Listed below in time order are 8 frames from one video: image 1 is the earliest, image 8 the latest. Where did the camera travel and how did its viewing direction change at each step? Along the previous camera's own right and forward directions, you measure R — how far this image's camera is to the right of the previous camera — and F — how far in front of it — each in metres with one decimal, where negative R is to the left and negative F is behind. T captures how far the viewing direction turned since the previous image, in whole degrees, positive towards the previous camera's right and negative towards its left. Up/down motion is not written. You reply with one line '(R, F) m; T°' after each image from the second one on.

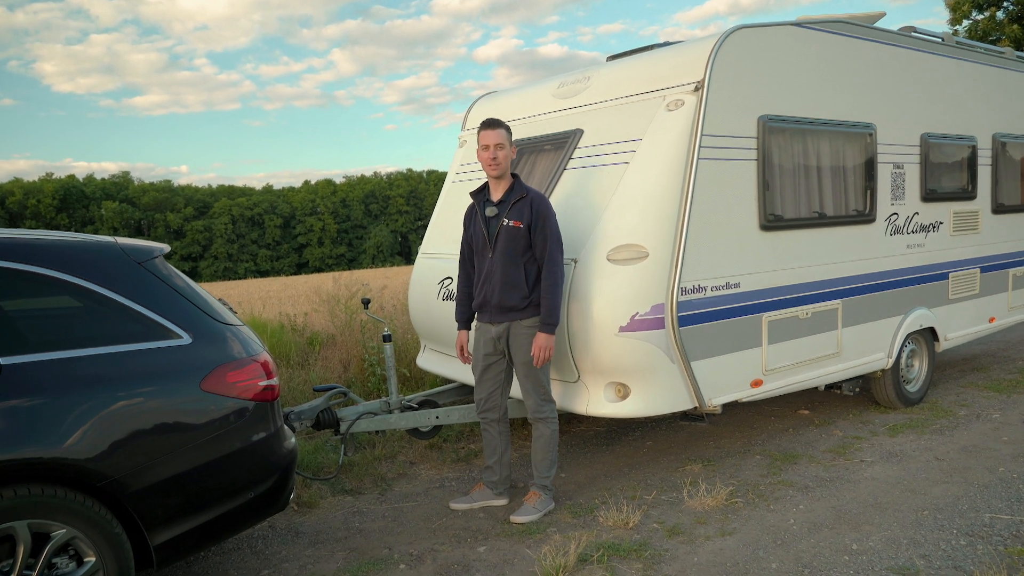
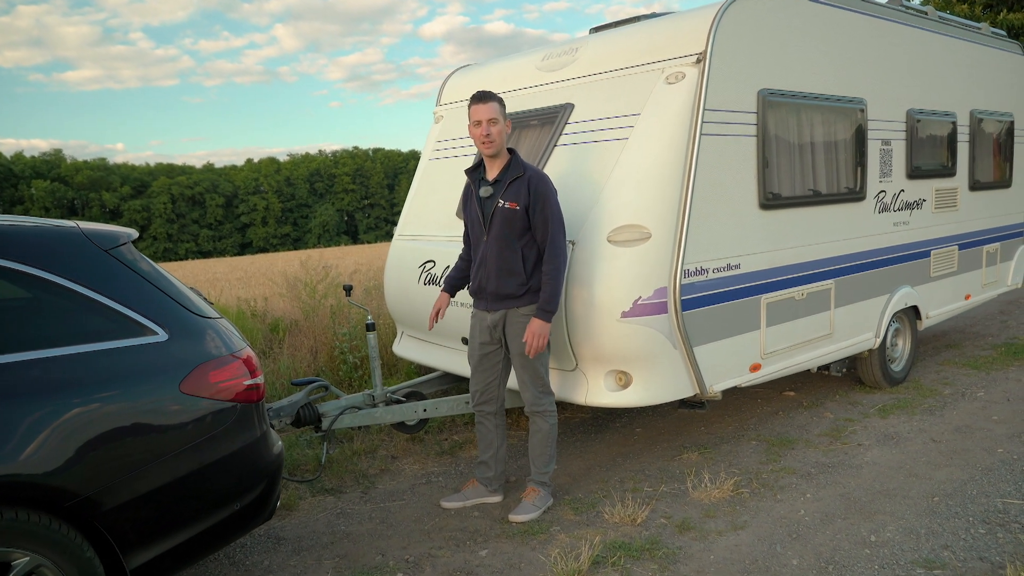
(-0.2, +0.3) m; +4°
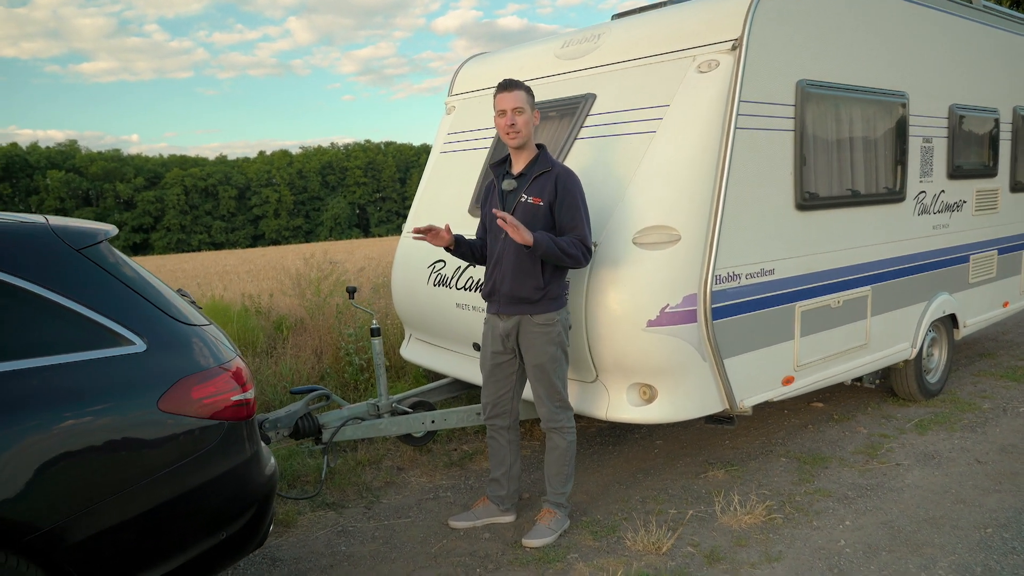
(0.0, +0.3) m; -1°
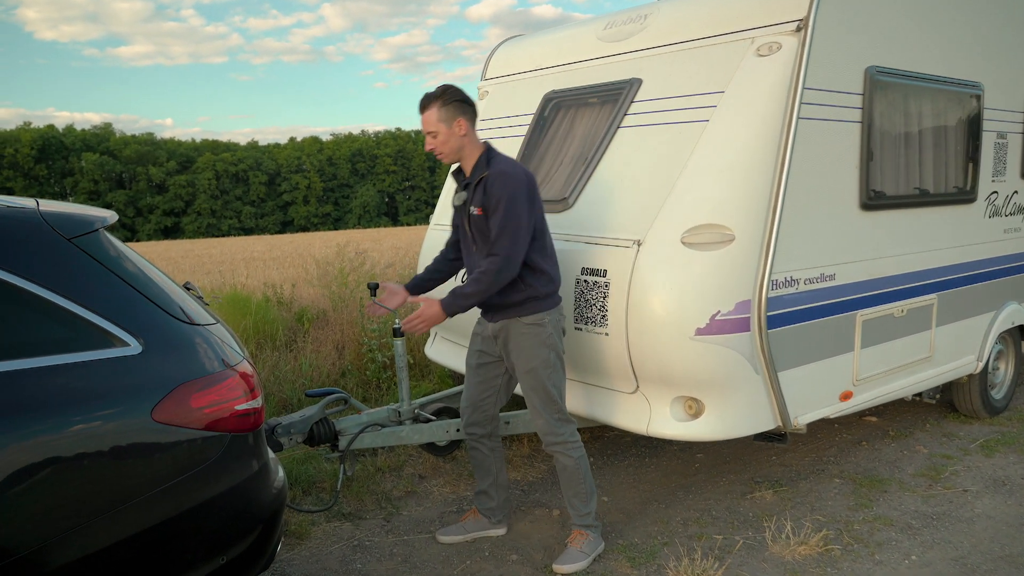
(0.0, +0.3) m; -2°
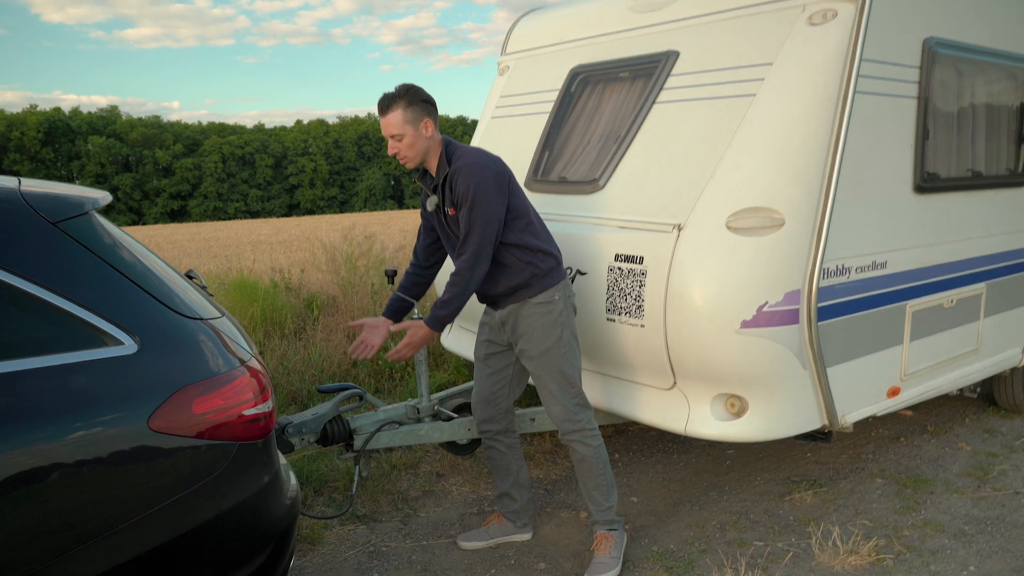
(-0.1, +0.3) m; 0°
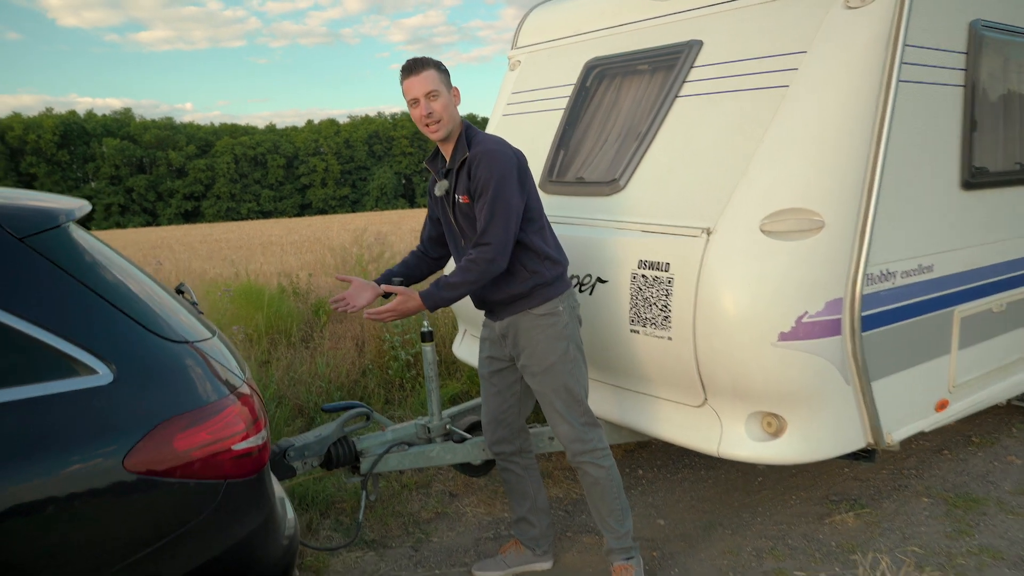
(0.0, +0.2) m; -1°
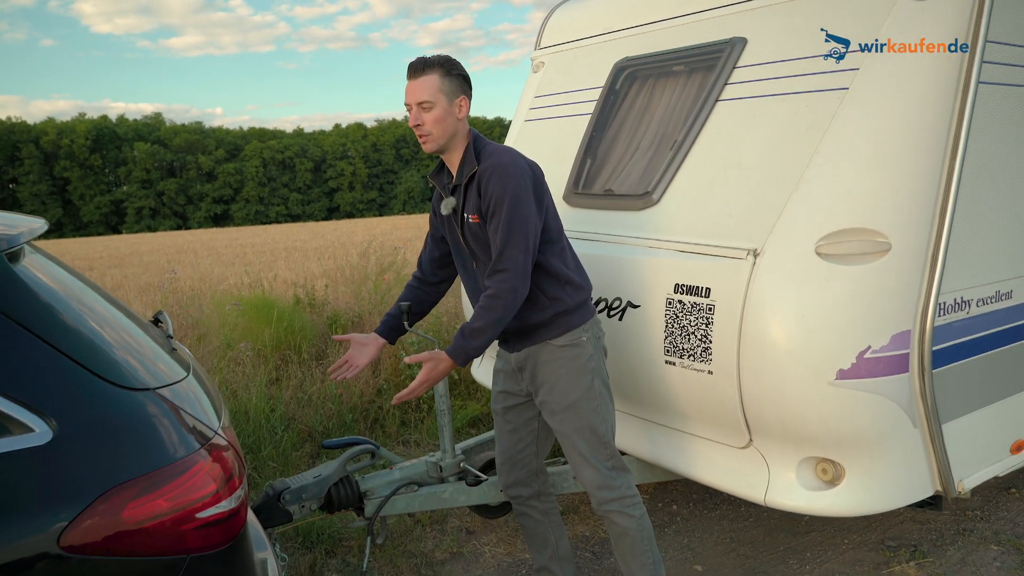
(0.0, +0.3) m; -2°
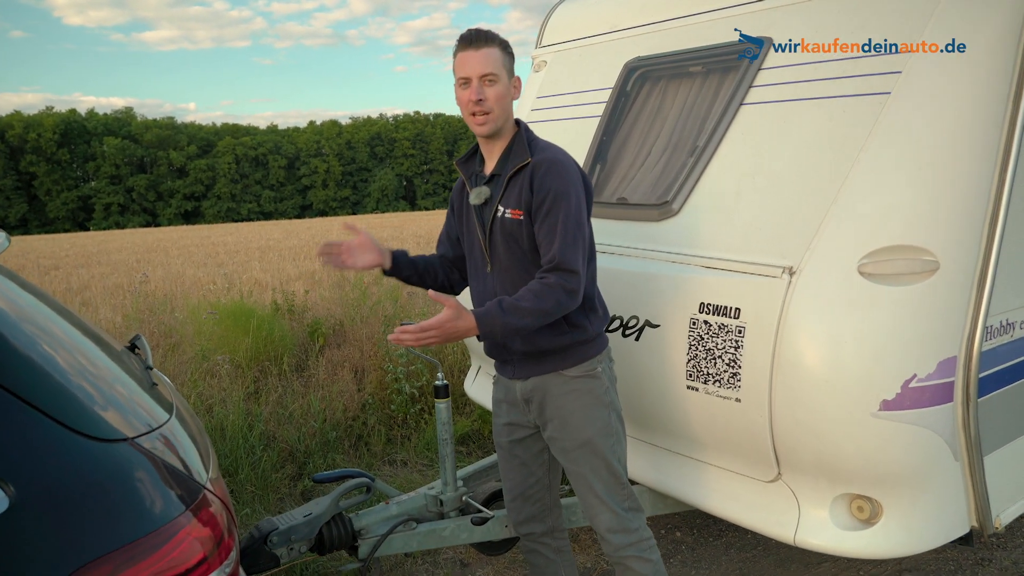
(-0.1, +0.2) m; +2°
